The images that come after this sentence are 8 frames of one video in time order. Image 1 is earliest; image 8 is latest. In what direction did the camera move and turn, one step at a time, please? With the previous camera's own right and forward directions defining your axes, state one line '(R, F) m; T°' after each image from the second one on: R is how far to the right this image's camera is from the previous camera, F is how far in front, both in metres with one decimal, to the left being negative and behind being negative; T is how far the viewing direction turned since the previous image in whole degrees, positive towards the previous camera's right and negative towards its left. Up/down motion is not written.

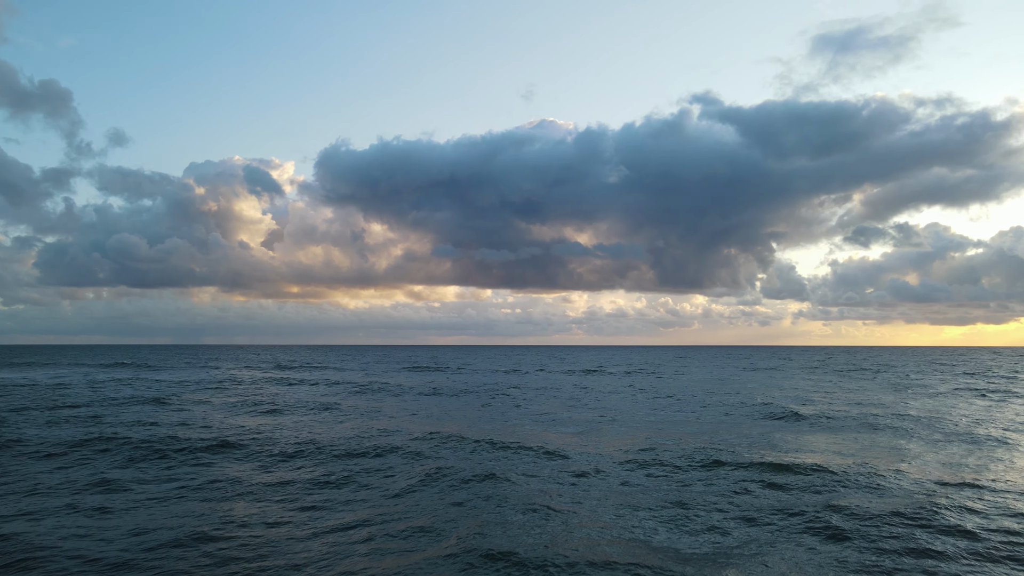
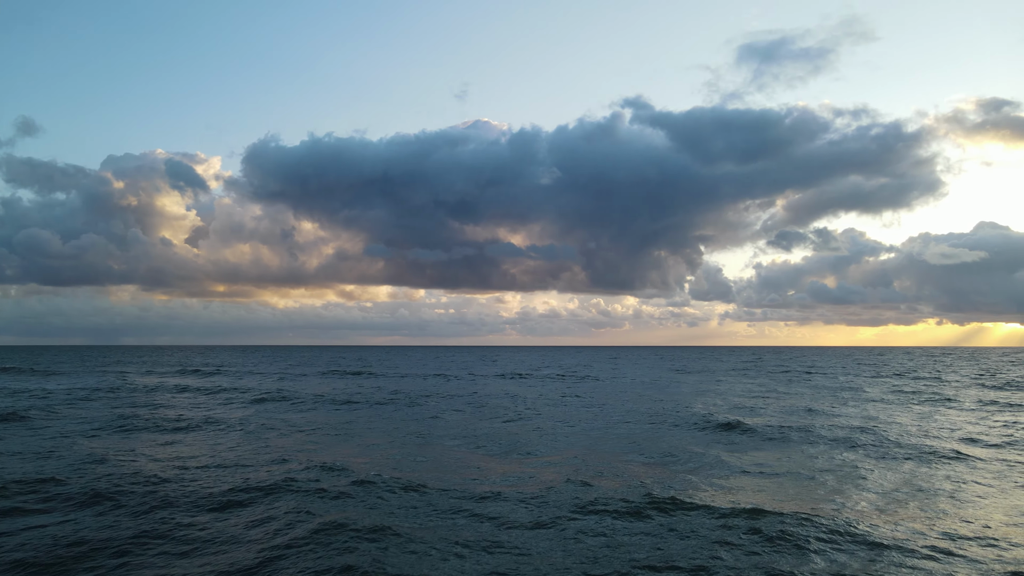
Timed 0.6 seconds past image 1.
(+0.4, +2.5) m; +5°
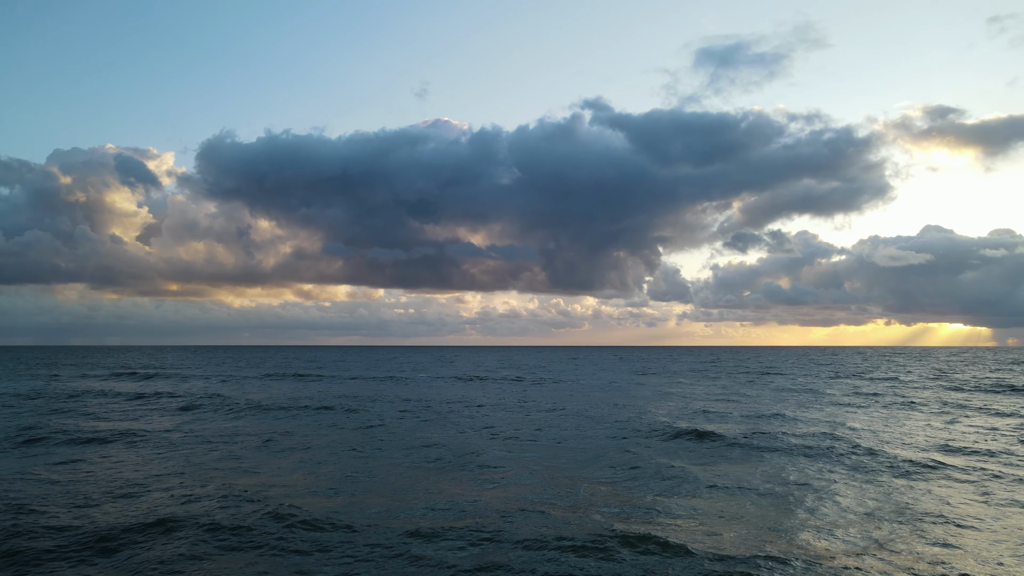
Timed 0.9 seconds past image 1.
(+0.2, +1.5) m; +3°
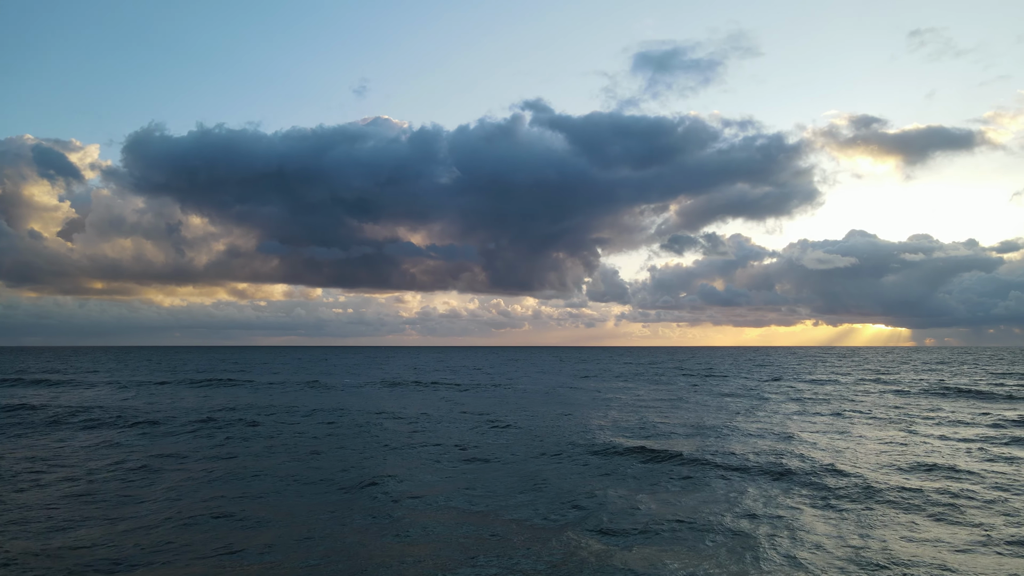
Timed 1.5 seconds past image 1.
(+0.3, +2.4) m; +5°
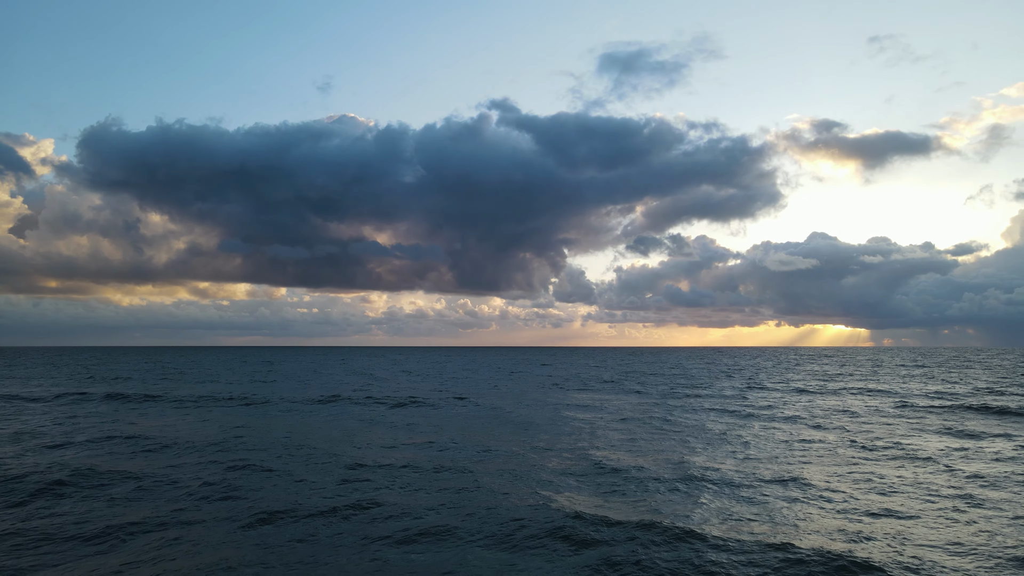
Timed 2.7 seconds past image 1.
(+0.4, +5.2) m; +3°
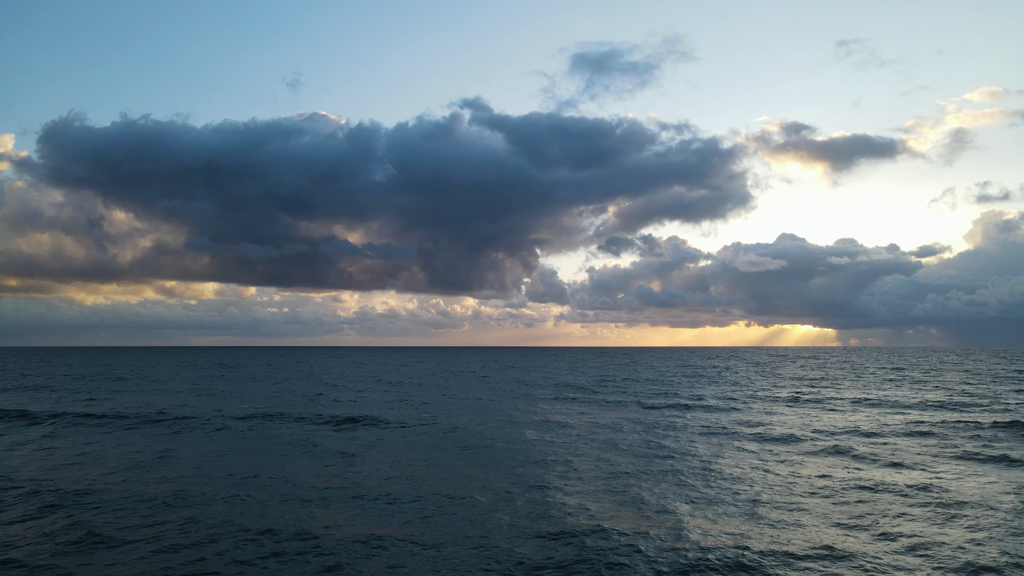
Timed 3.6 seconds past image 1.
(+0.4, +4.8) m; +2°
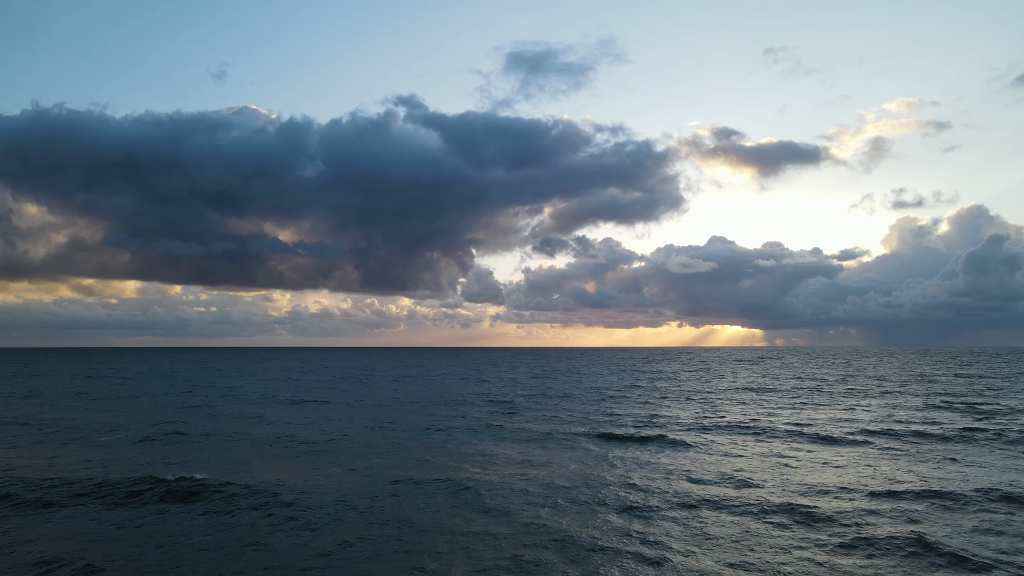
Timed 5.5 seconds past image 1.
(+0.9, +10.7) m; +5°
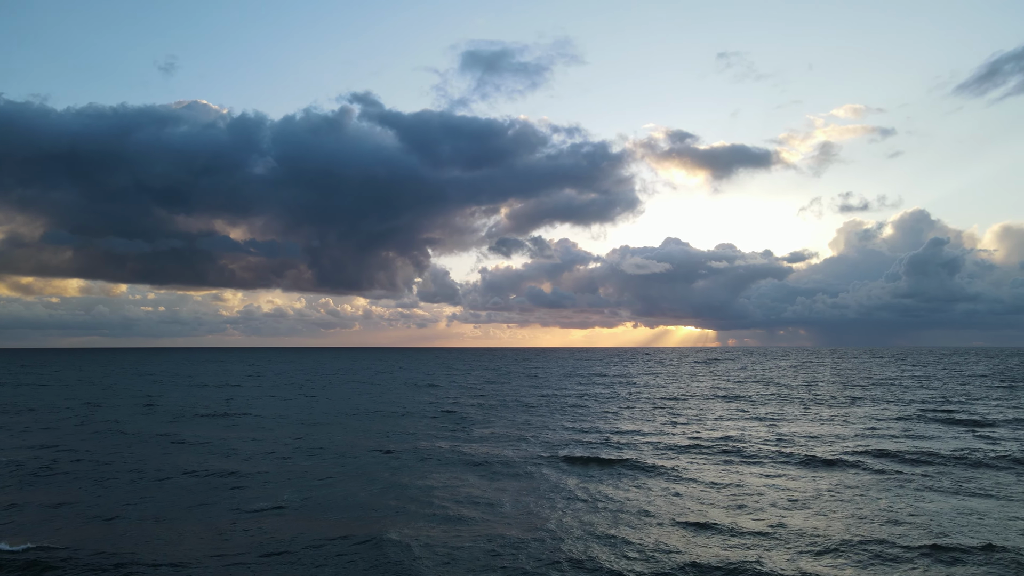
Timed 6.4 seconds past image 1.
(+0.4, +5.9) m; +3°
